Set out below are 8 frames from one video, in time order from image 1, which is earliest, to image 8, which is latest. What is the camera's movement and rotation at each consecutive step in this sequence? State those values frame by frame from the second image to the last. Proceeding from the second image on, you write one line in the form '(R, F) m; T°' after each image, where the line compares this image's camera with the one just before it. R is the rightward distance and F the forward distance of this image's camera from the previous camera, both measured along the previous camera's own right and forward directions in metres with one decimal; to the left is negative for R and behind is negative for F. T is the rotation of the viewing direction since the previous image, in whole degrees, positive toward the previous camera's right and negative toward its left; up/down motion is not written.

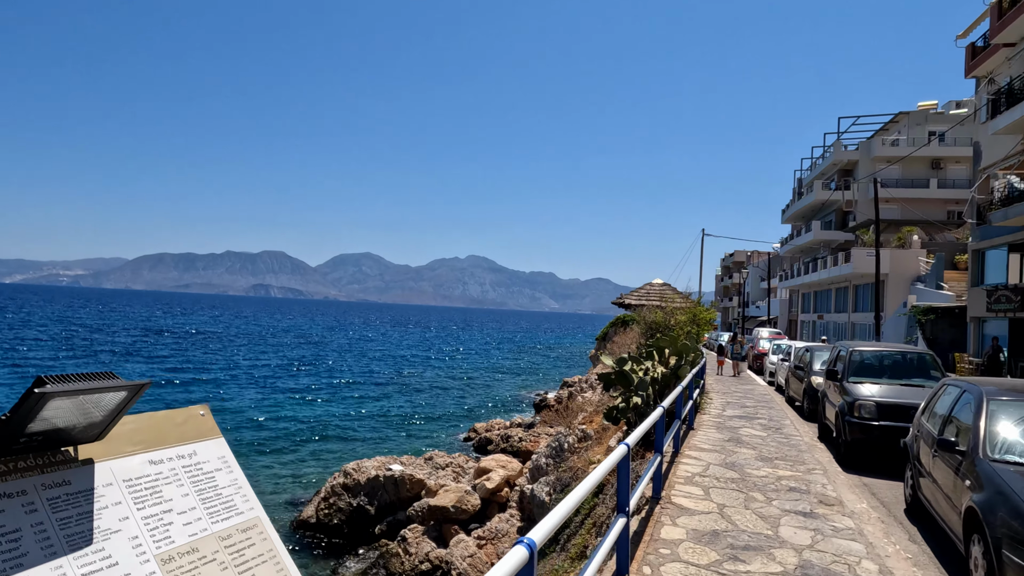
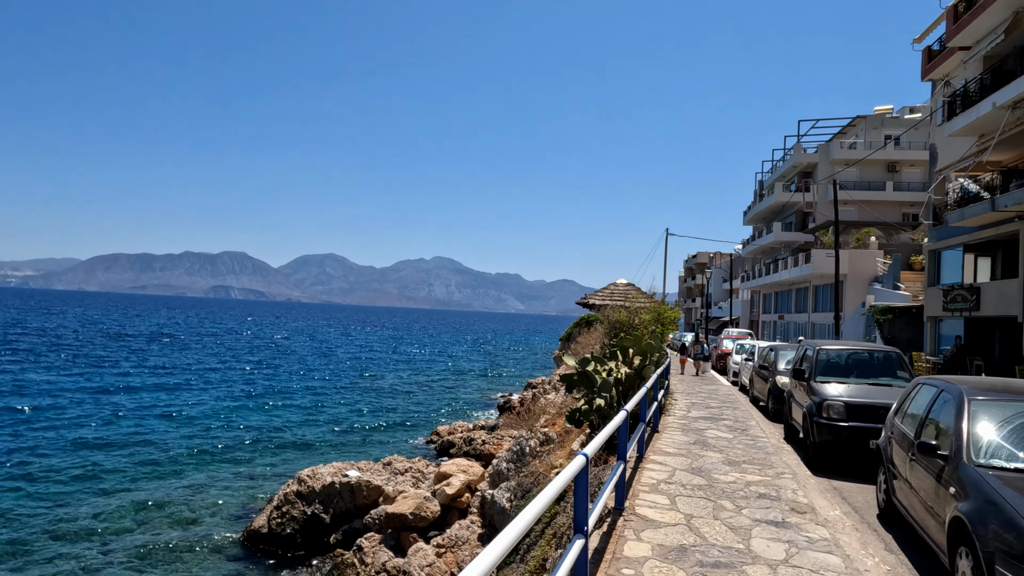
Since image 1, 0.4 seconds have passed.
(+0.1, +0.4) m; +3°
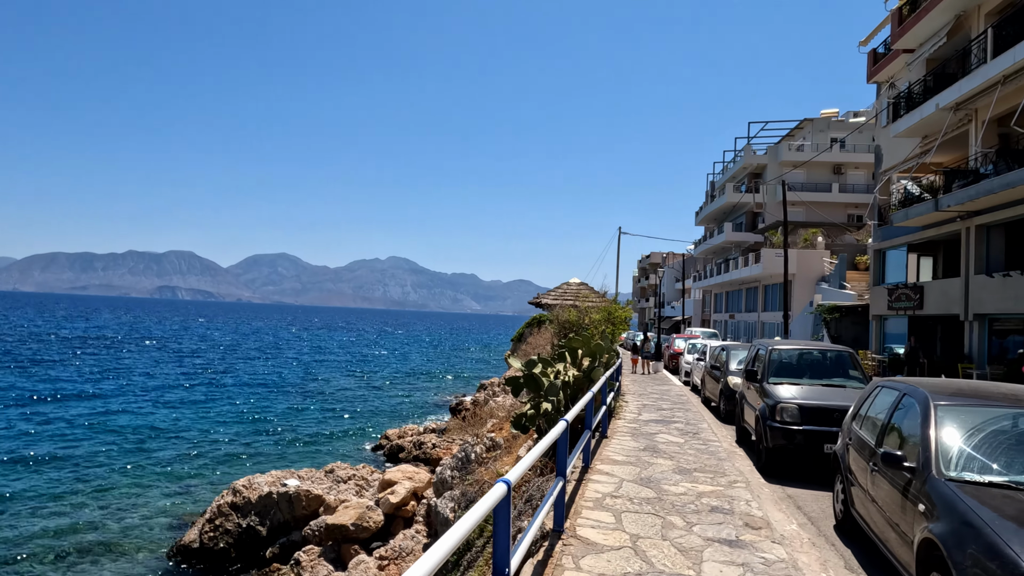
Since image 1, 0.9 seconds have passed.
(+0.2, +0.5) m; +4°
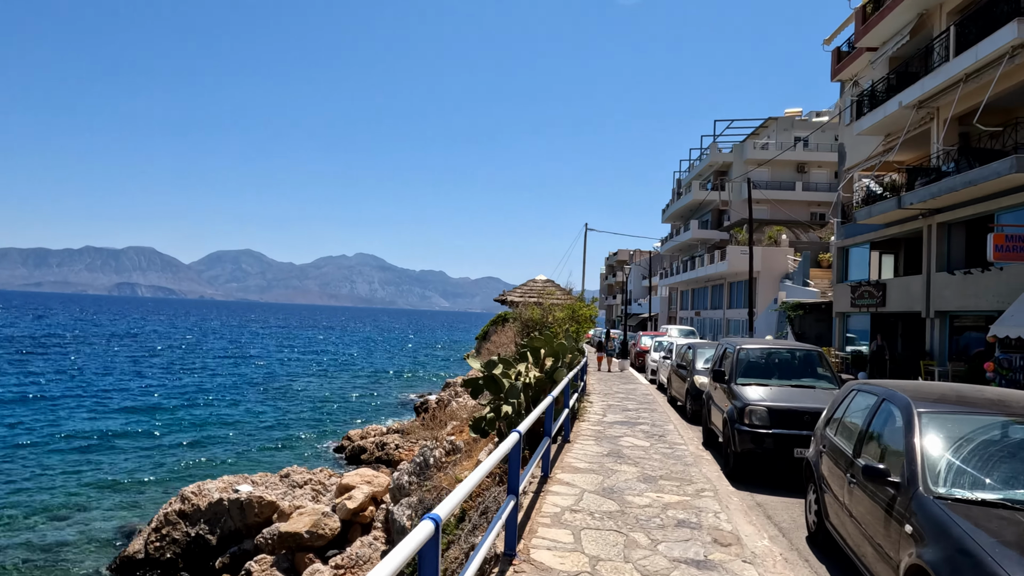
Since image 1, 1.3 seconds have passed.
(+0.1, +0.4) m; +3°
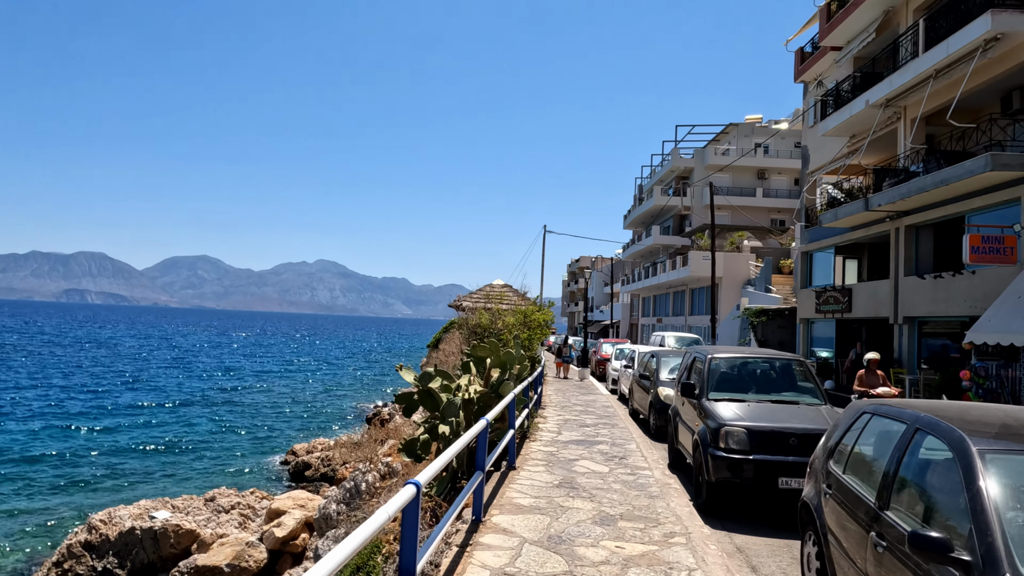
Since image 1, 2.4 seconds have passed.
(+0.3, +1.2) m; +3°
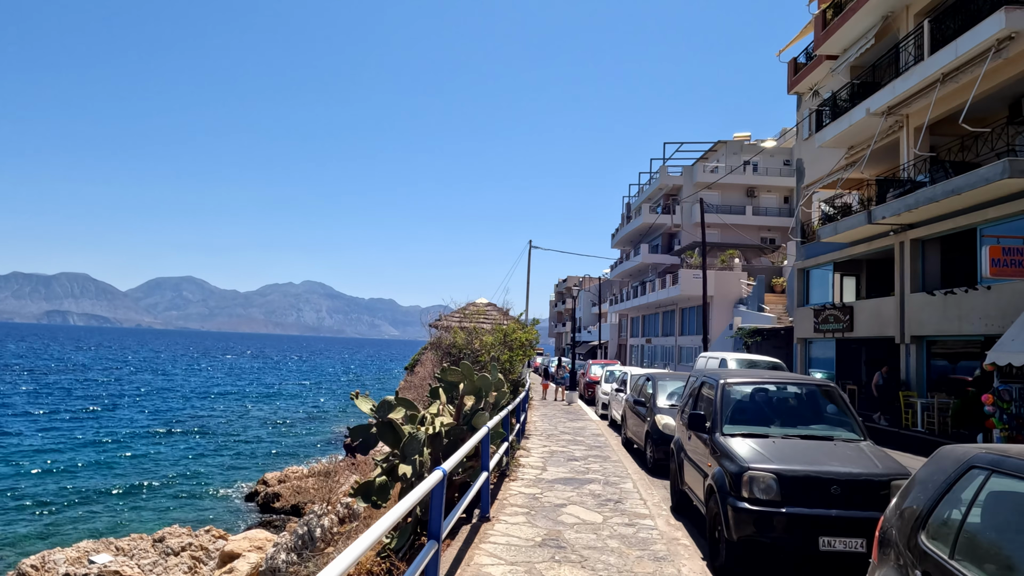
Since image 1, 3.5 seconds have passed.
(+0.1, +1.3) m; +1°
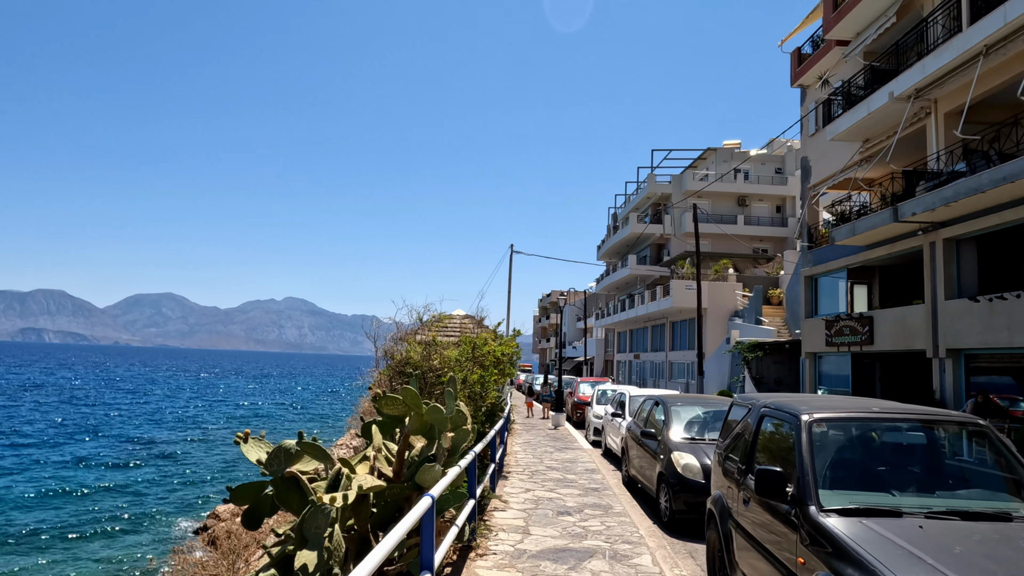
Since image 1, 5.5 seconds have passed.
(+0.1, +2.4) m; +1°
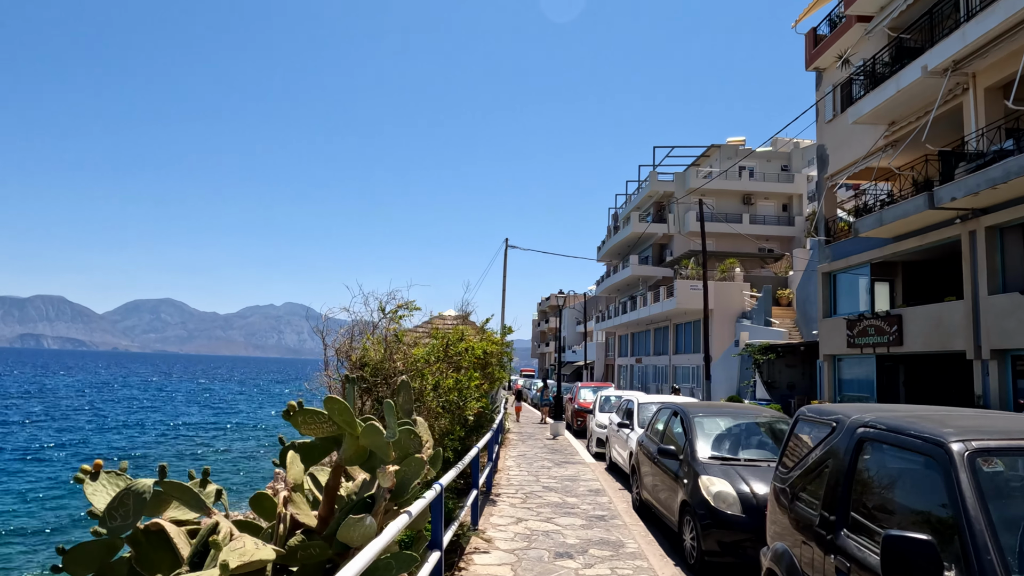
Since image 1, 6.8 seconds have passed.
(+0.1, +1.6) m; 0°
